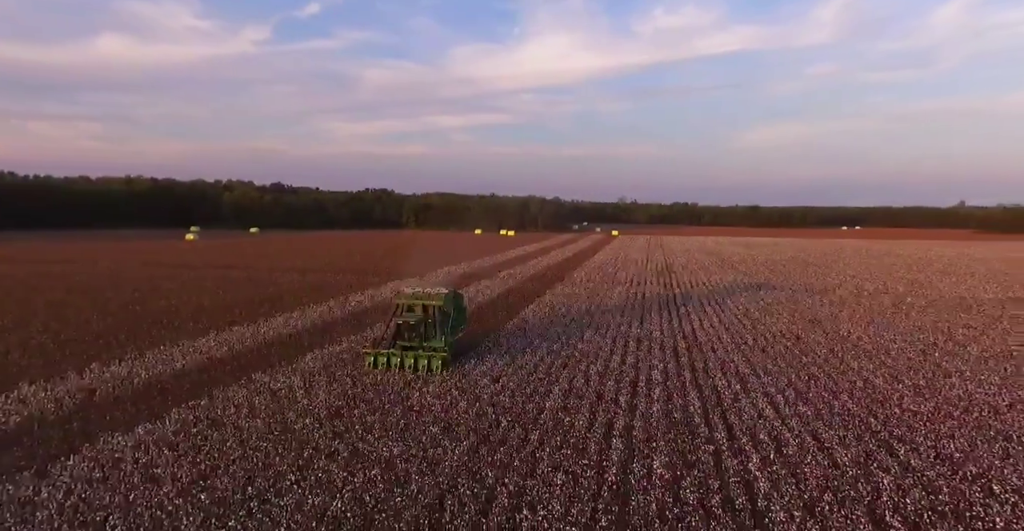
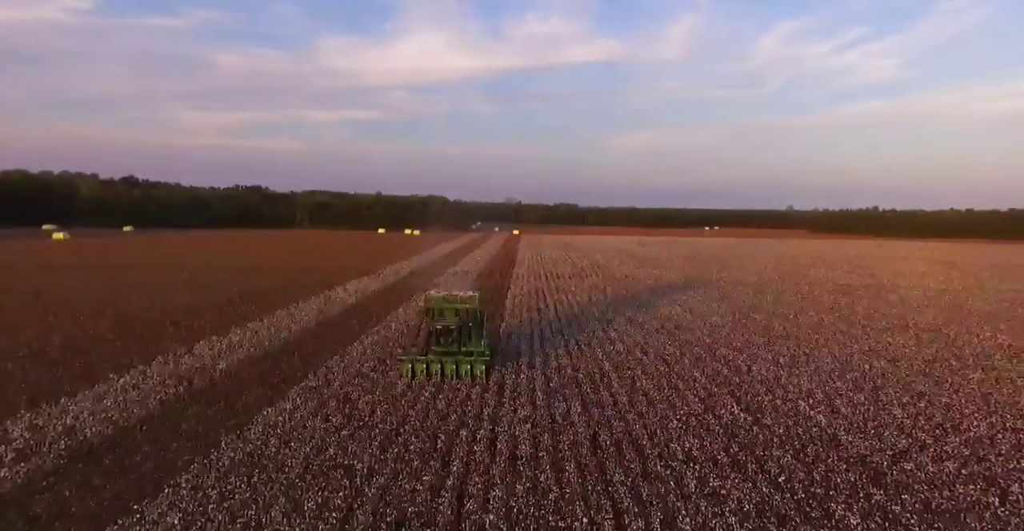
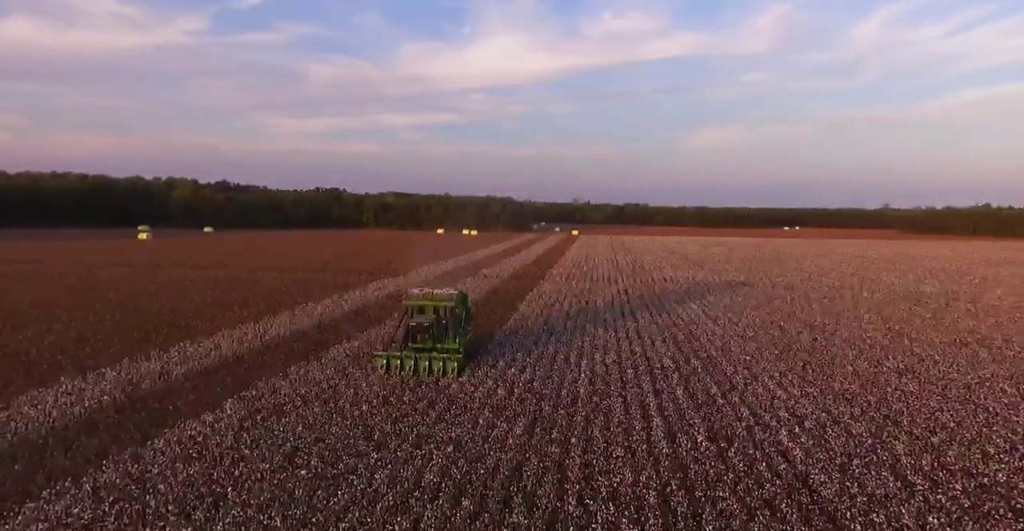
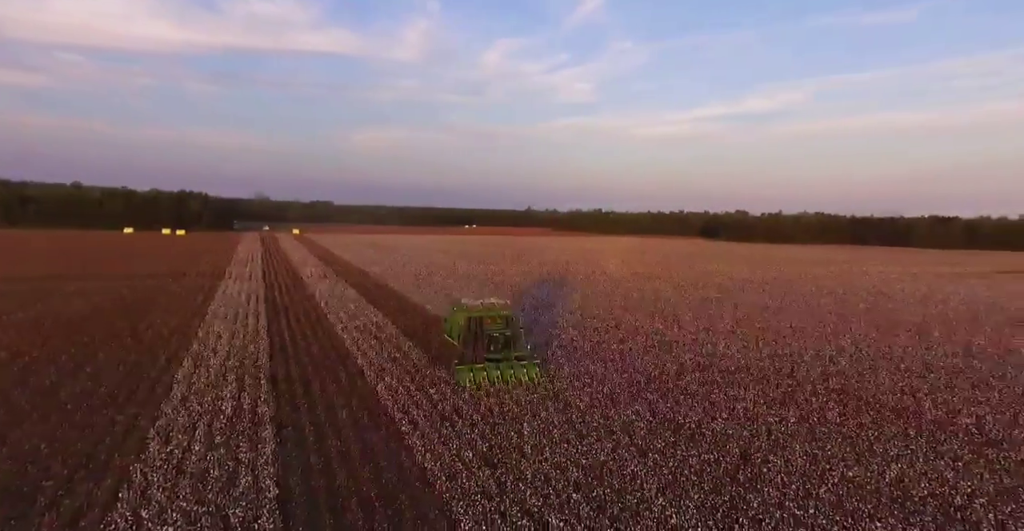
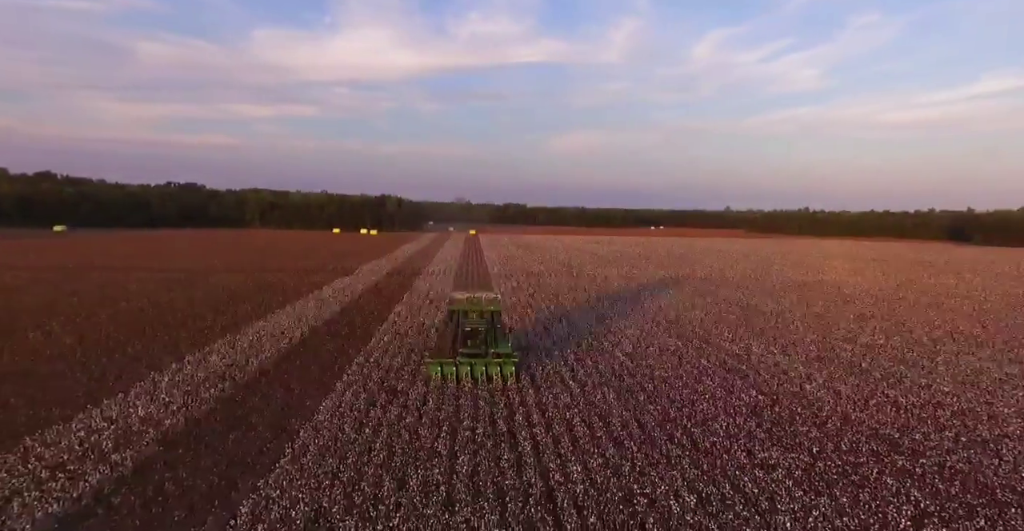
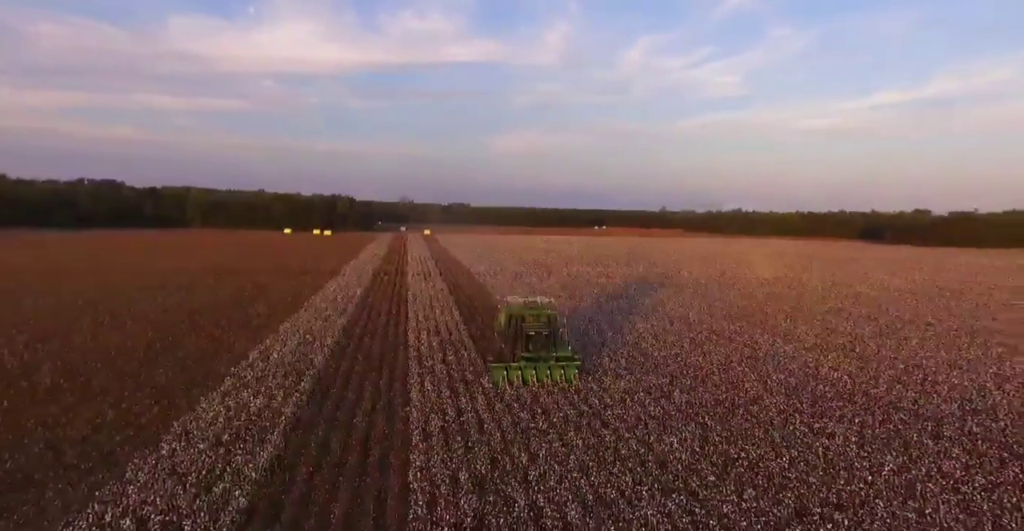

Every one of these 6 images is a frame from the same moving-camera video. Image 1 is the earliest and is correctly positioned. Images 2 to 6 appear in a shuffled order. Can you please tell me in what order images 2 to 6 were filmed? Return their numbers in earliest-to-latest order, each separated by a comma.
3, 2, 5, 6, 4
